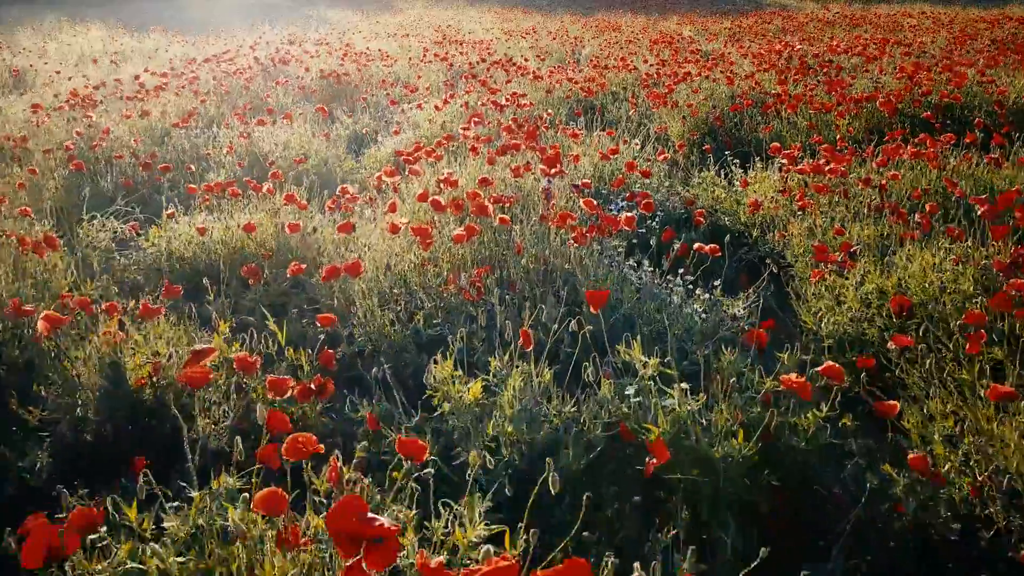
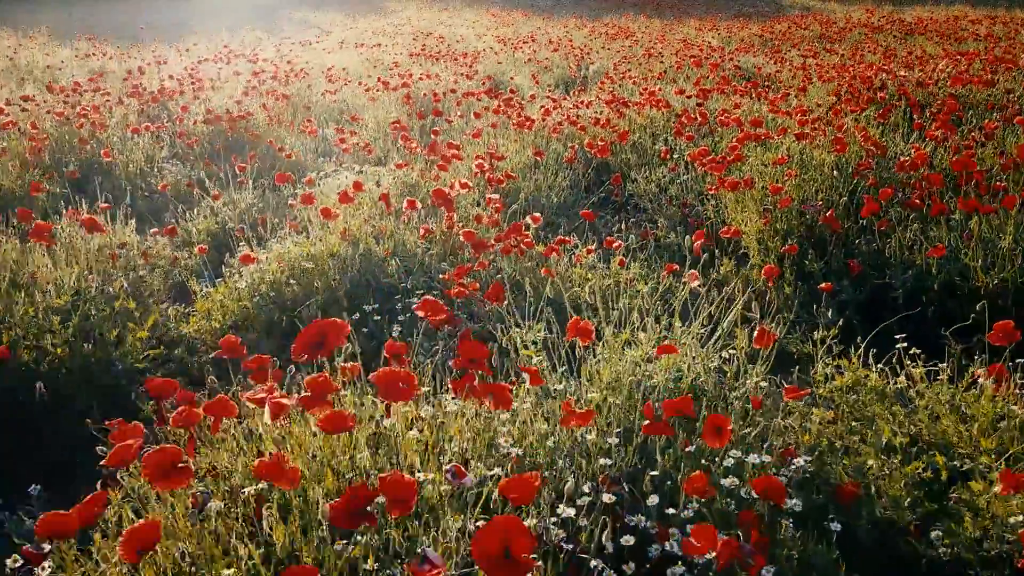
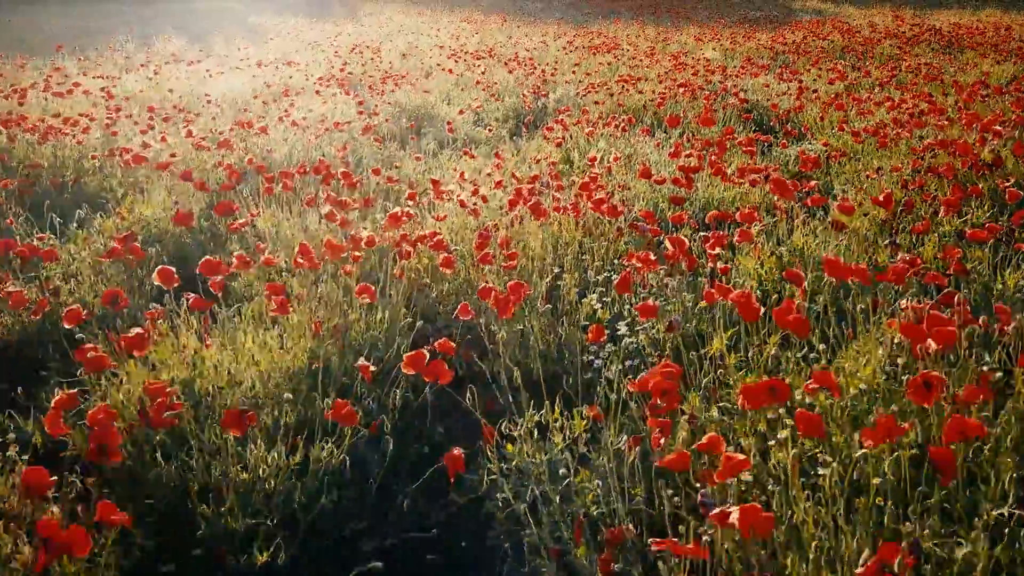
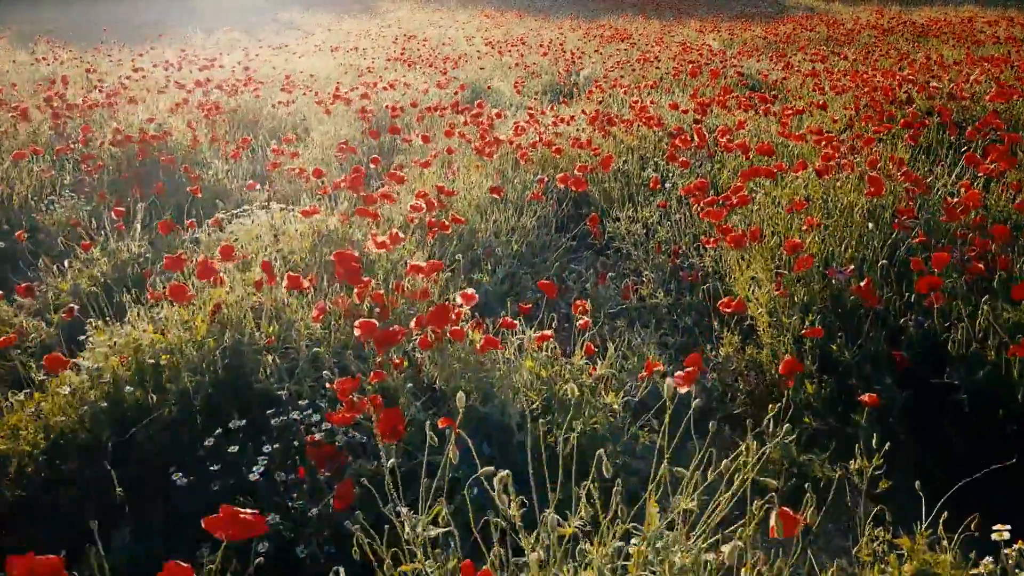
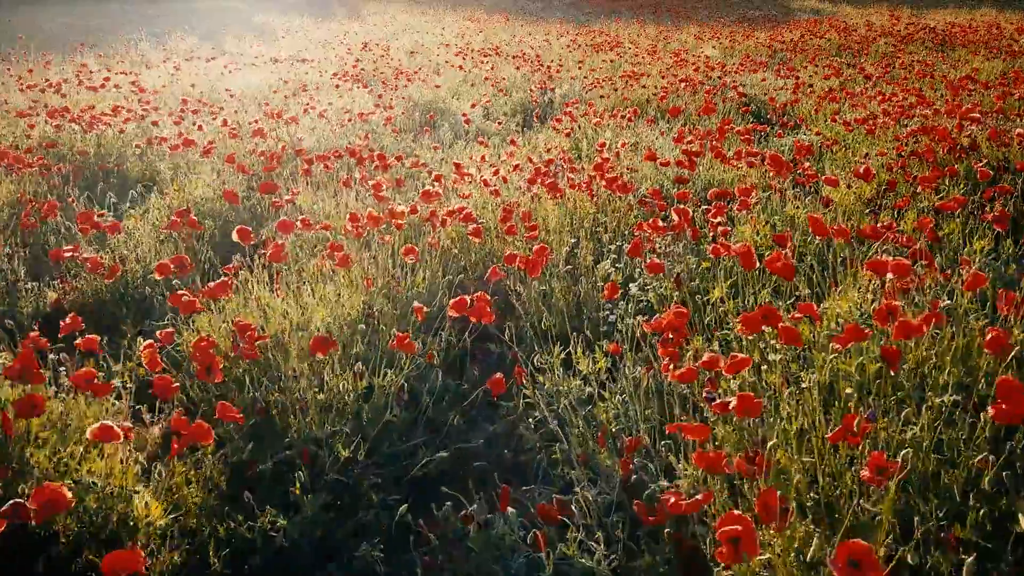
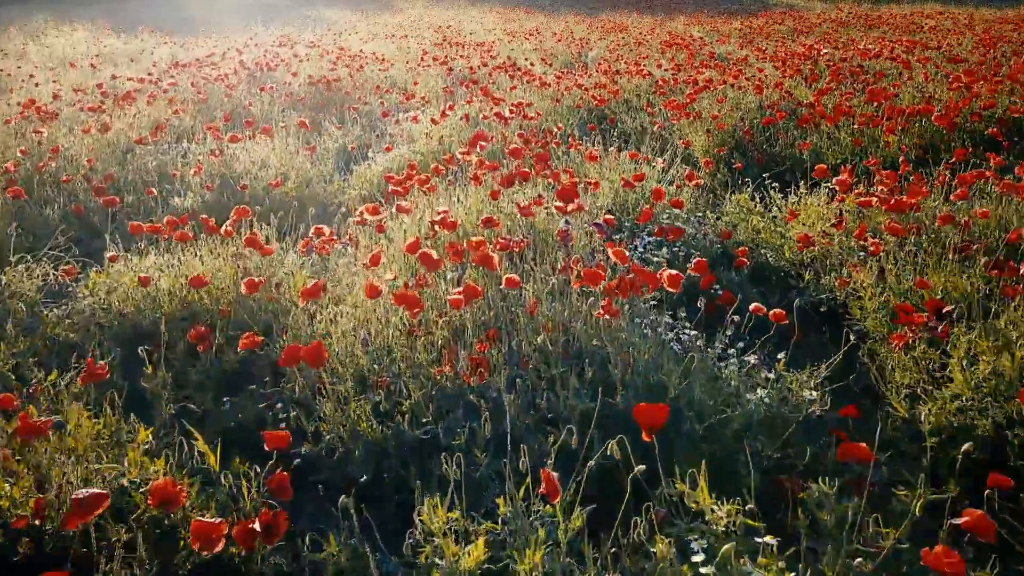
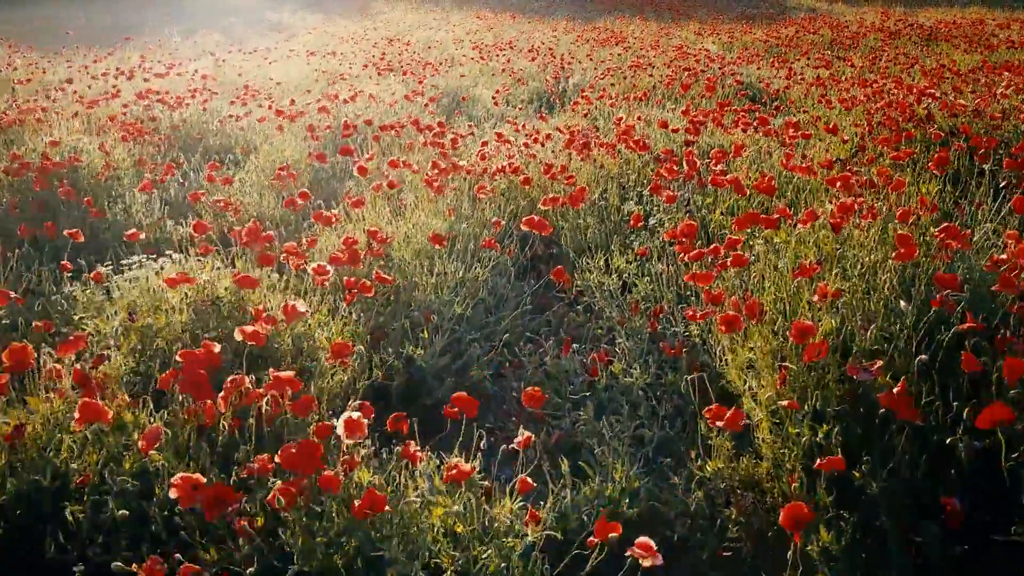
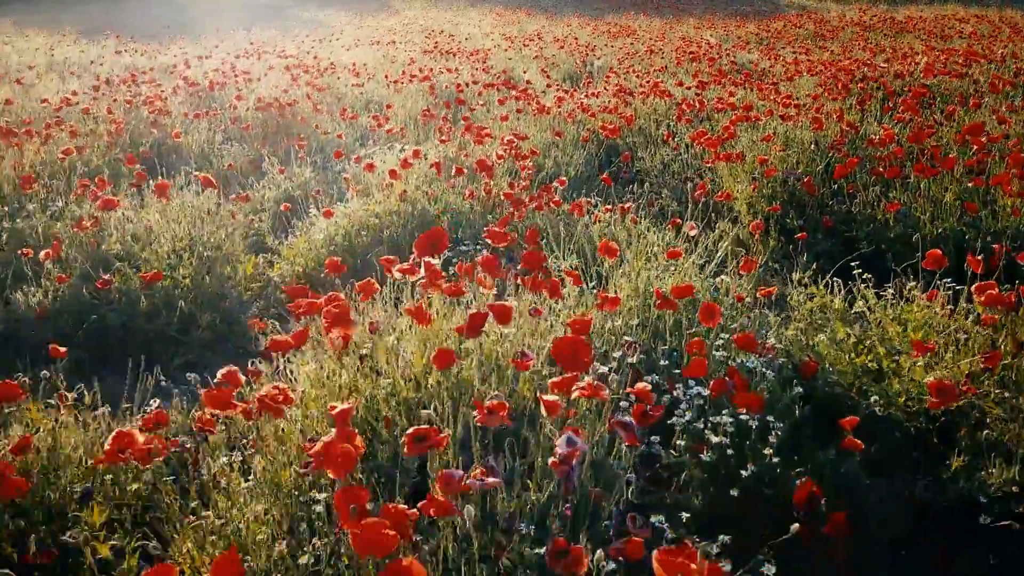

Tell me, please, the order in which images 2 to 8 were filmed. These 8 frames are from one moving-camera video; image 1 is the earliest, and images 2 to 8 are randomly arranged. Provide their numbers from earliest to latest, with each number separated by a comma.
6, 8, 2, 4, 7, 5, 3
